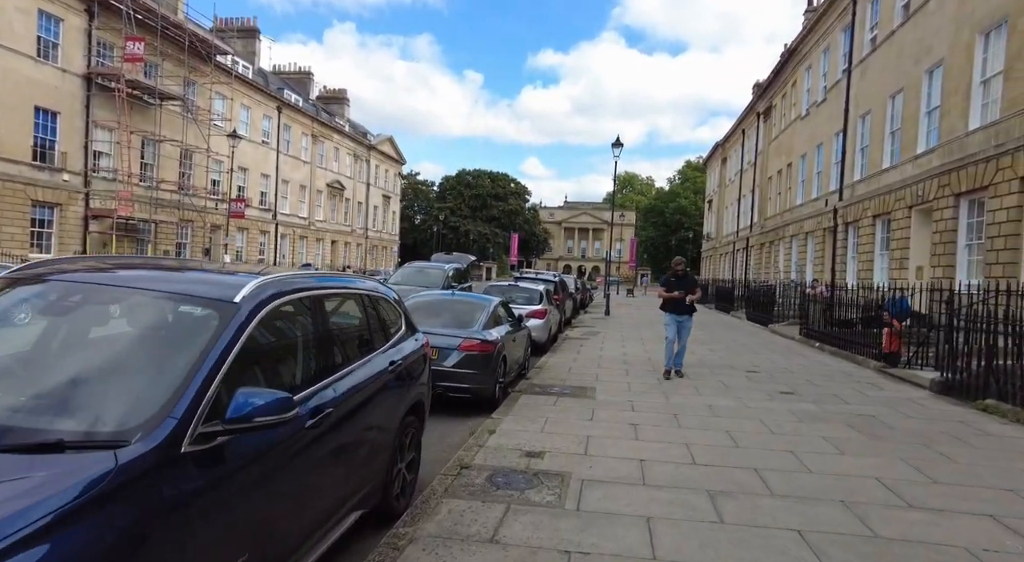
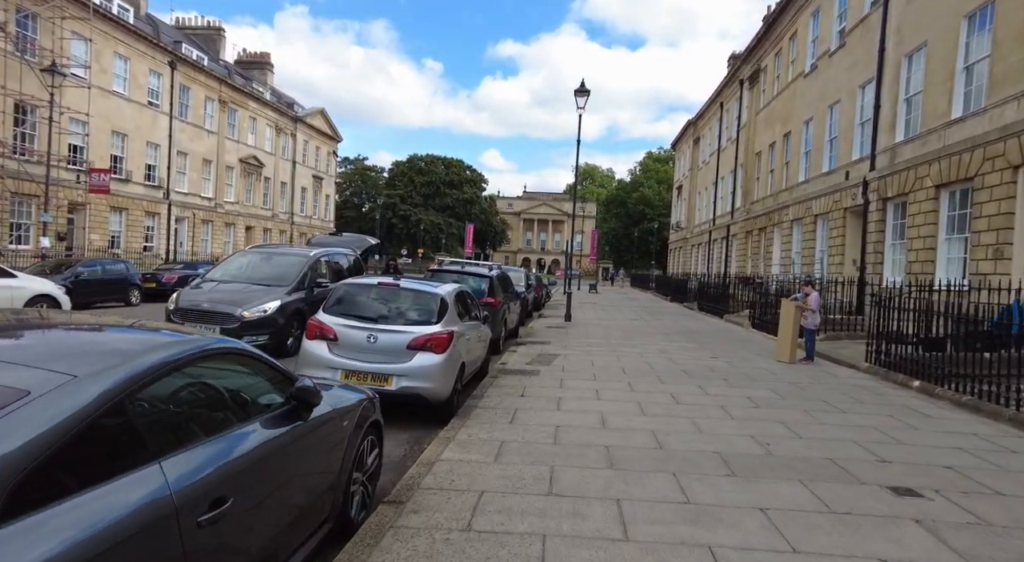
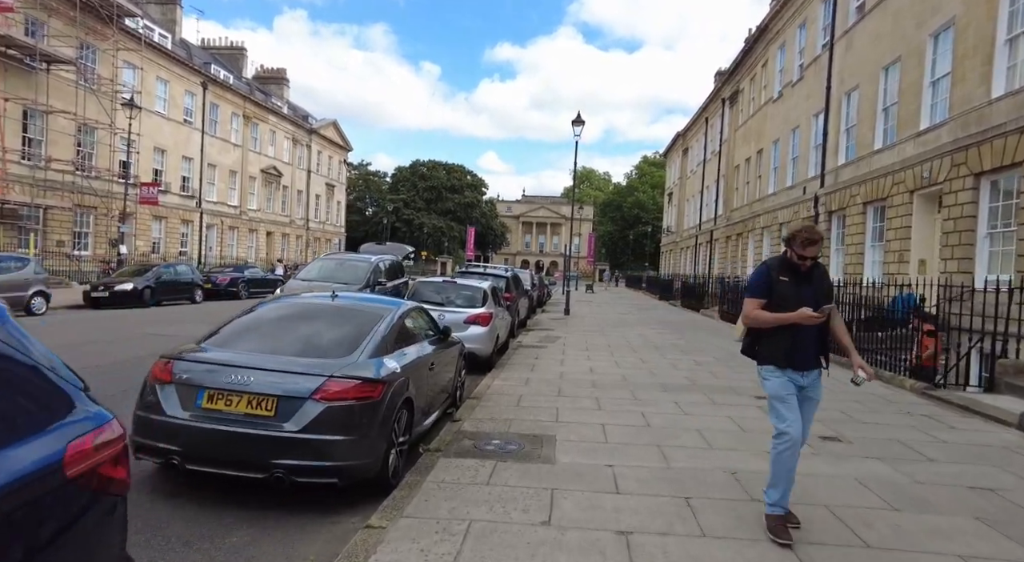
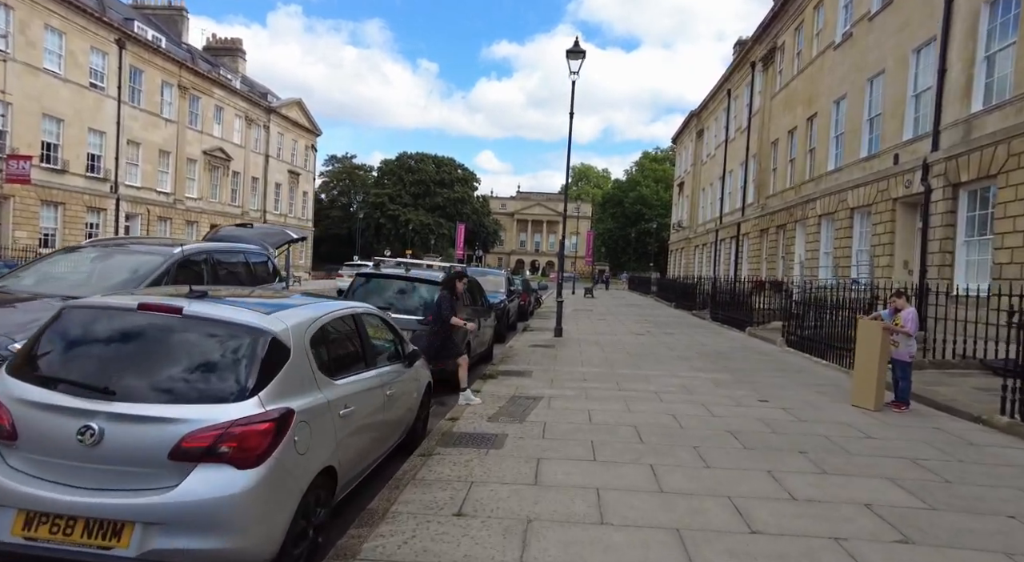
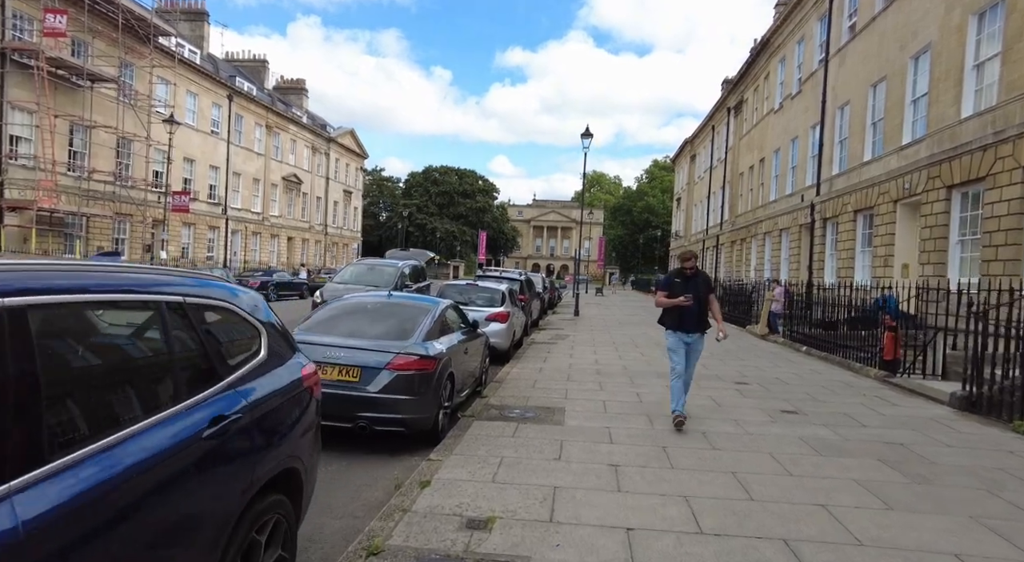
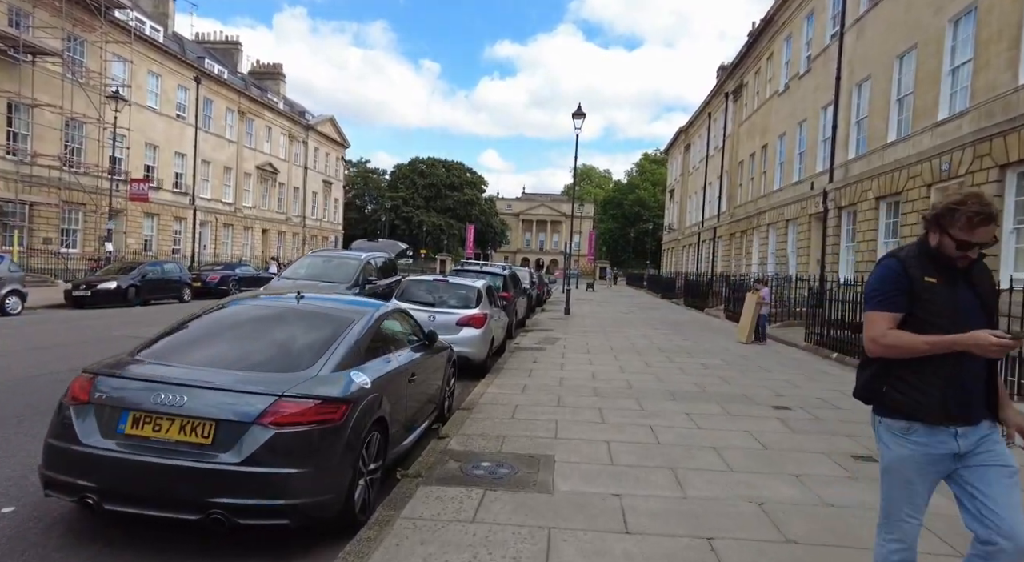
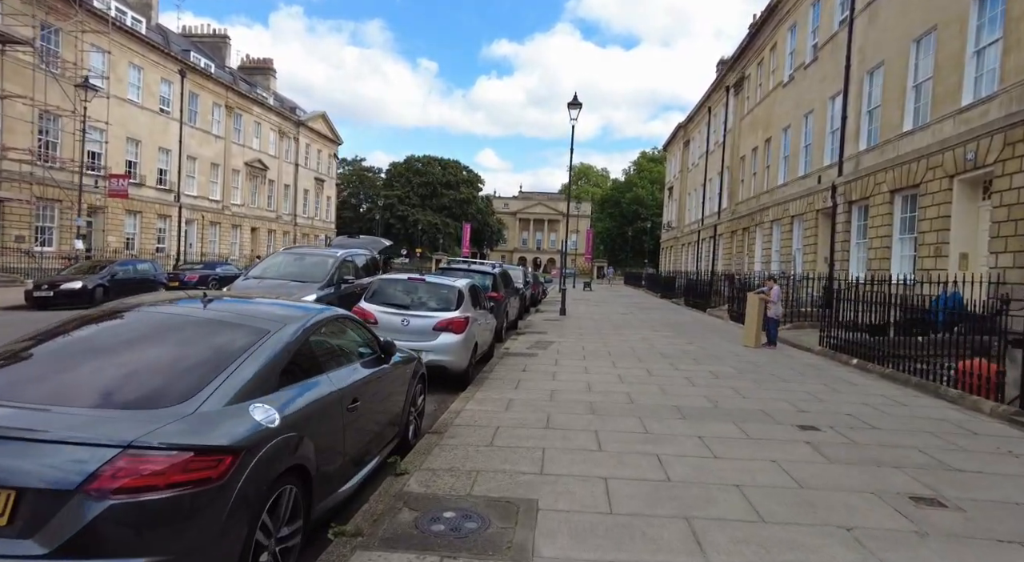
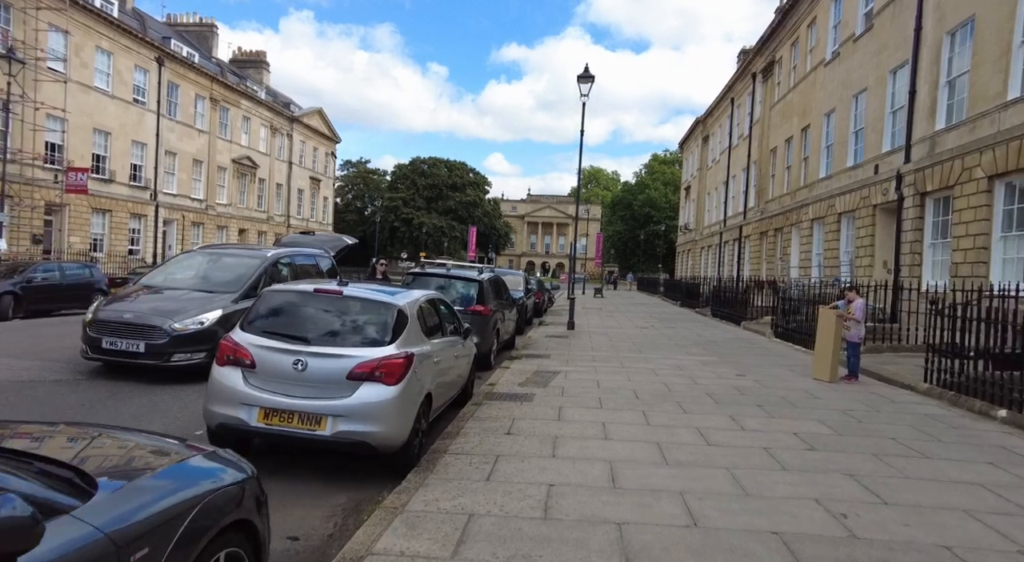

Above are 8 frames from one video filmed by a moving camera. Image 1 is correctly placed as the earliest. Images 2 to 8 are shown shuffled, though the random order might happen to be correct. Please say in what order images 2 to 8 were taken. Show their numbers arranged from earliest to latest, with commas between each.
5, 3, 6, 7, 2, 8, 4
